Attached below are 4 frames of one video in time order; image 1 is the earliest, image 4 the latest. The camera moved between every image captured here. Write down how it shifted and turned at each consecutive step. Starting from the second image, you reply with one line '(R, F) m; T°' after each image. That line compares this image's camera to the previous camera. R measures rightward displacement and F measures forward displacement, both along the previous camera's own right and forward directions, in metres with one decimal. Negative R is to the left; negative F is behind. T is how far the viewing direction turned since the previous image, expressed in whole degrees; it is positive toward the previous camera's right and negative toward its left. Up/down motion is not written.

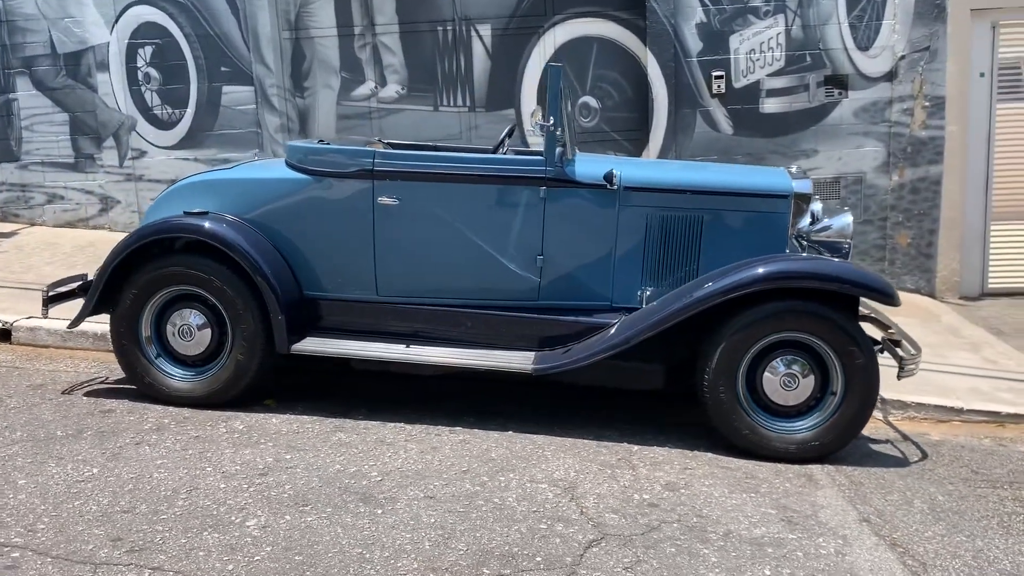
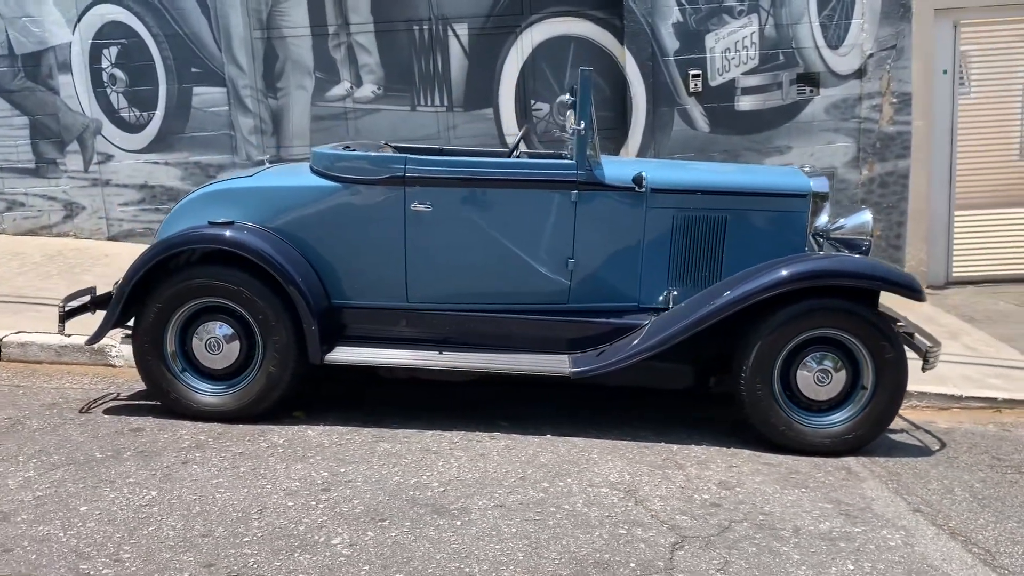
(-0.6, 0.0) m; +4°
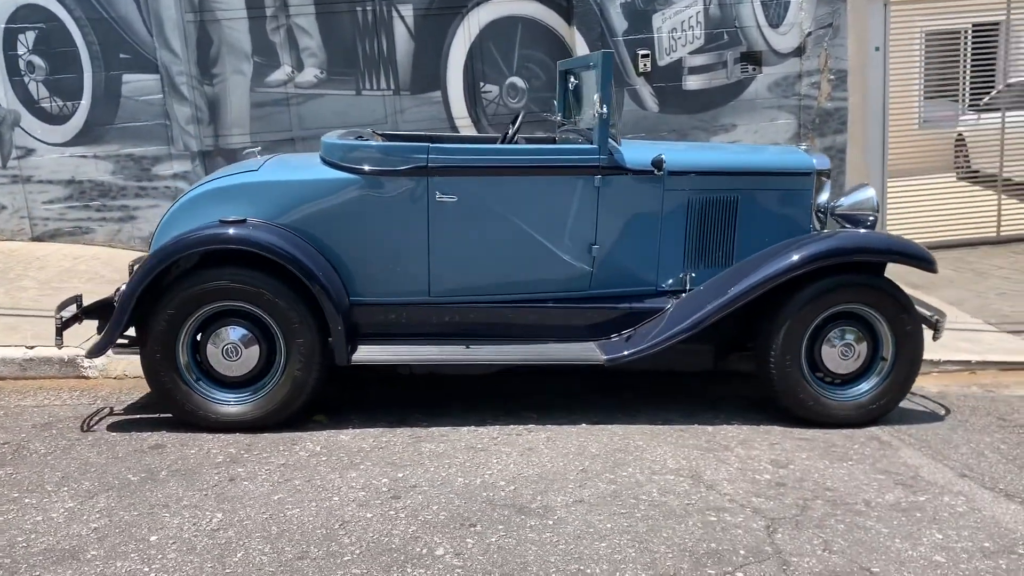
(-0.7, +0.2) m; +7°
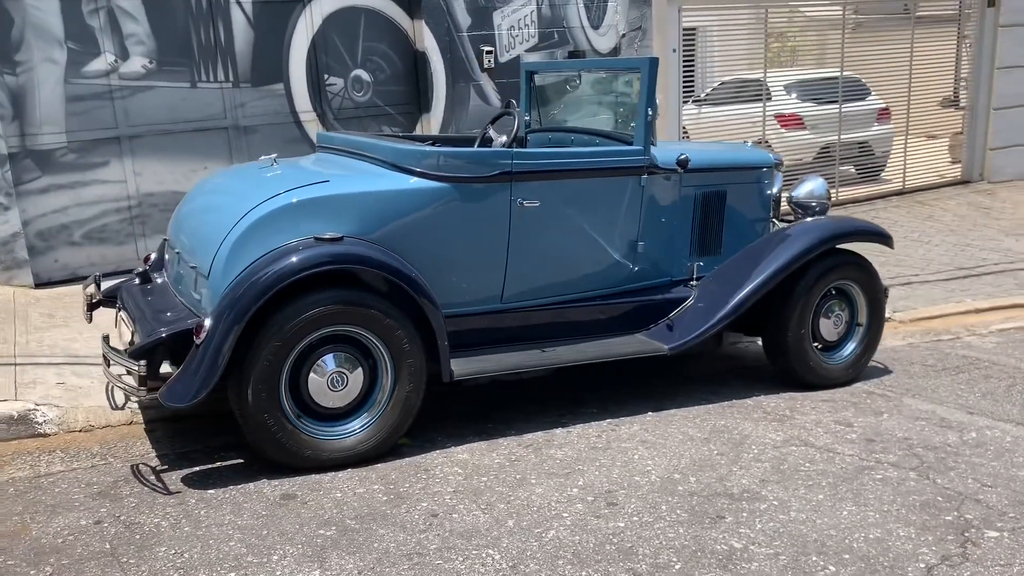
(-2.2, +0.4) m; +22°
